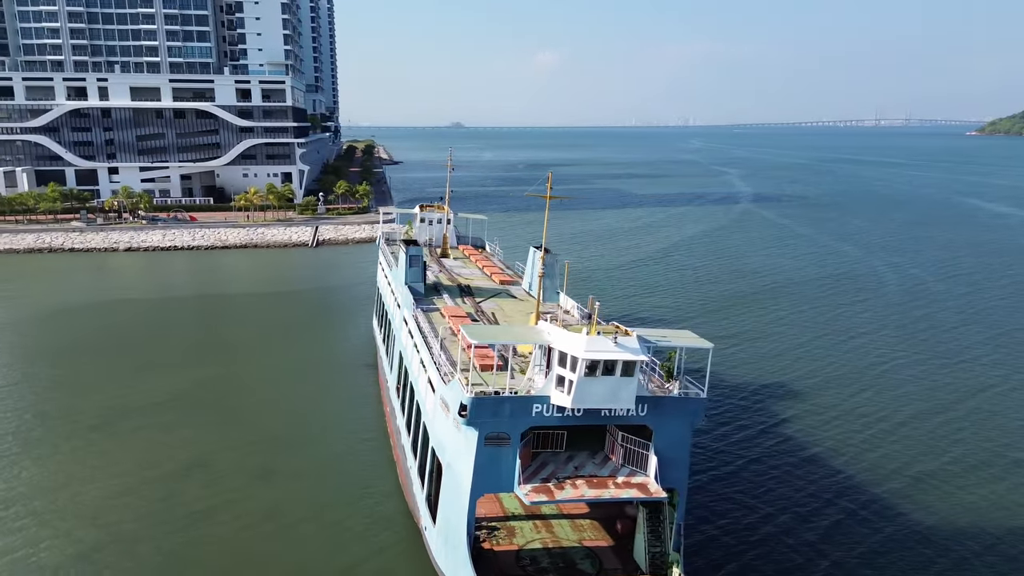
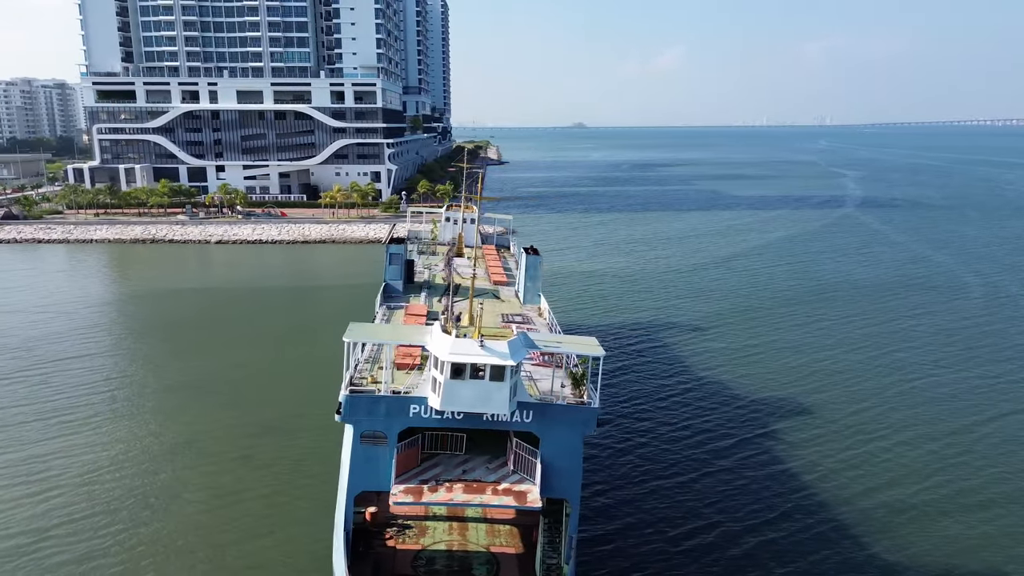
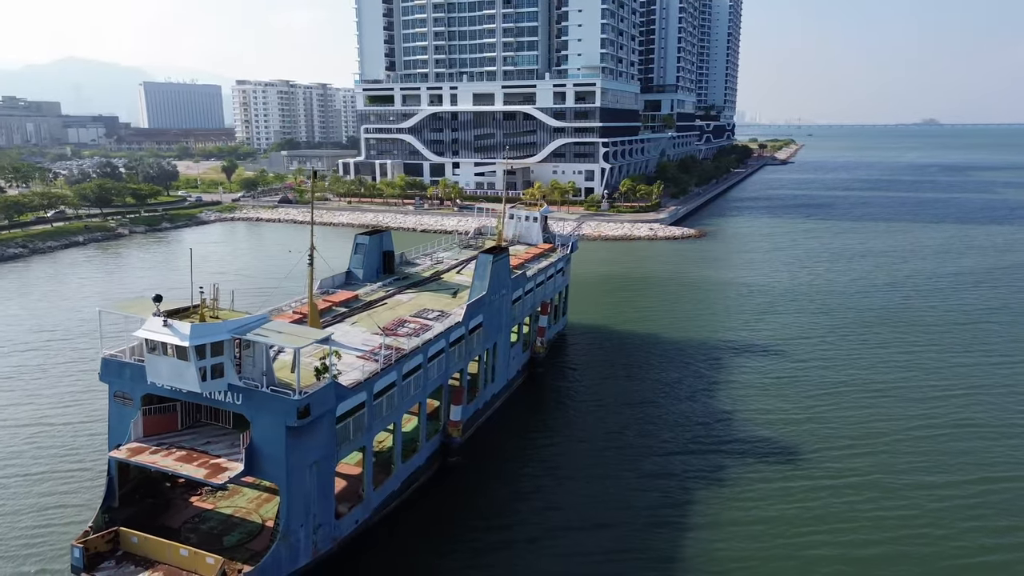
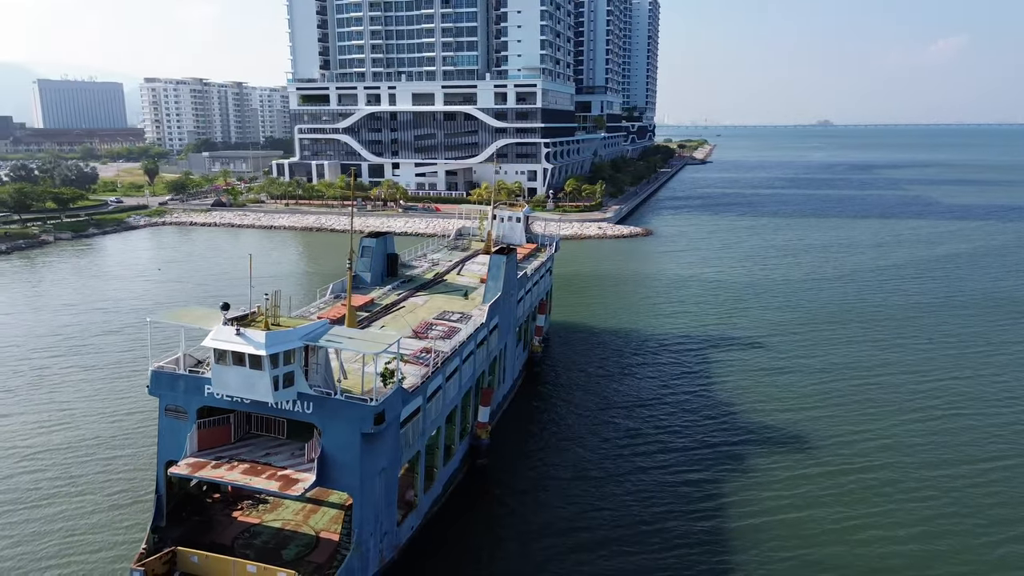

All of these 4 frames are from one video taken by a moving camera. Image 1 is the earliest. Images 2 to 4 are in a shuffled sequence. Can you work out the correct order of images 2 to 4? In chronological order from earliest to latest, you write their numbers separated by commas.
2, 4, 3
